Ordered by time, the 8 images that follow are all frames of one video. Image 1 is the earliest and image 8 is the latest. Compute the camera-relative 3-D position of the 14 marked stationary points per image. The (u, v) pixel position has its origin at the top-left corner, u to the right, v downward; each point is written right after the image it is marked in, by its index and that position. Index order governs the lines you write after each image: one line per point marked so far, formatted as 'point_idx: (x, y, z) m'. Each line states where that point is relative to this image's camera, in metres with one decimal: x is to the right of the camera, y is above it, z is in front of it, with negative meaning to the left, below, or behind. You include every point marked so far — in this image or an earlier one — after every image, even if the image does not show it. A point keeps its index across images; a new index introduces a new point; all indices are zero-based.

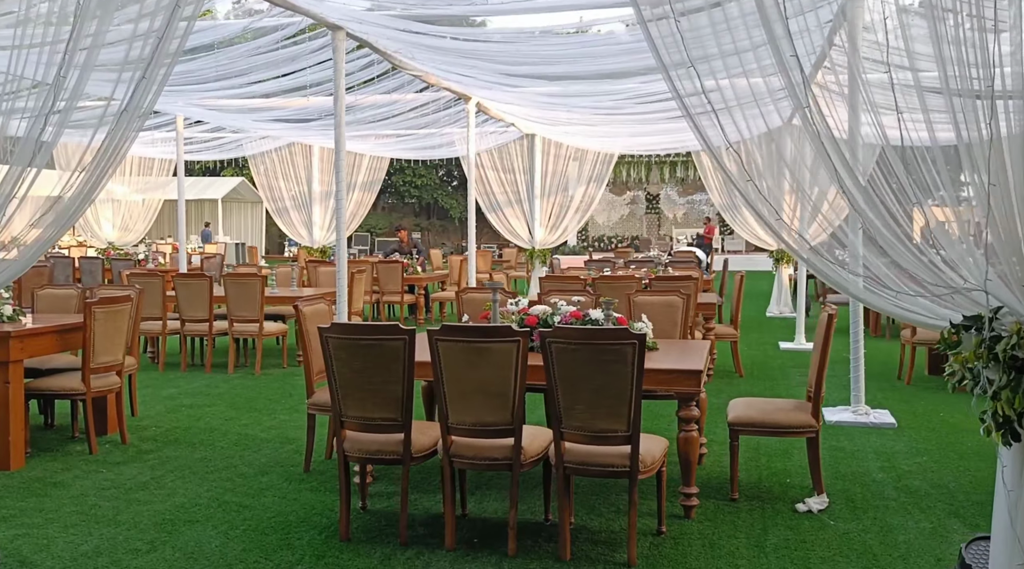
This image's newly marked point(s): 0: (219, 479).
0: (-1.3, -0.9, +4.1) m
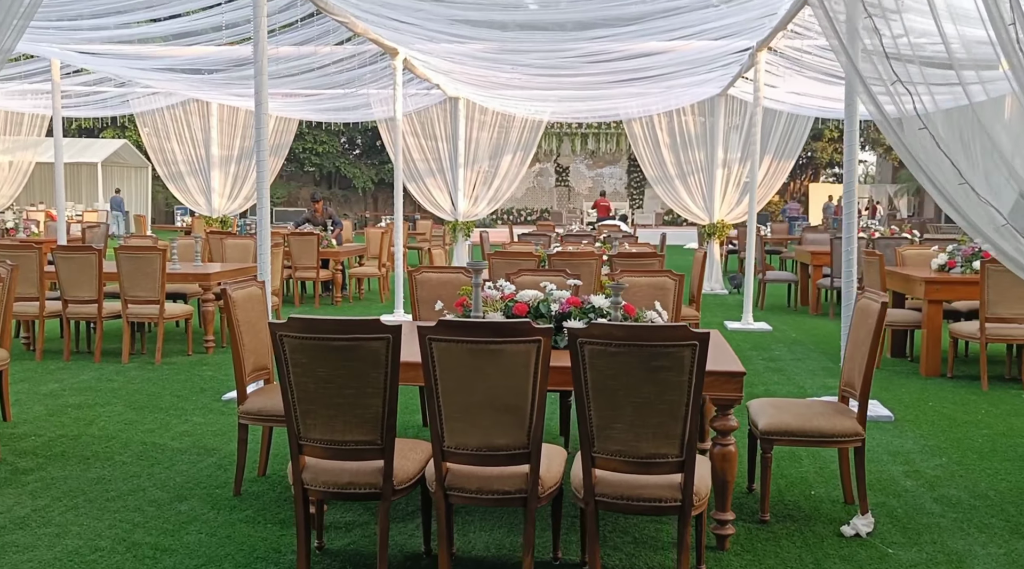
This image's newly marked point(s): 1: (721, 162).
0: (-1.4, -0.8, +3.2) m
1: (+2.8, +1.6, +12.0) m
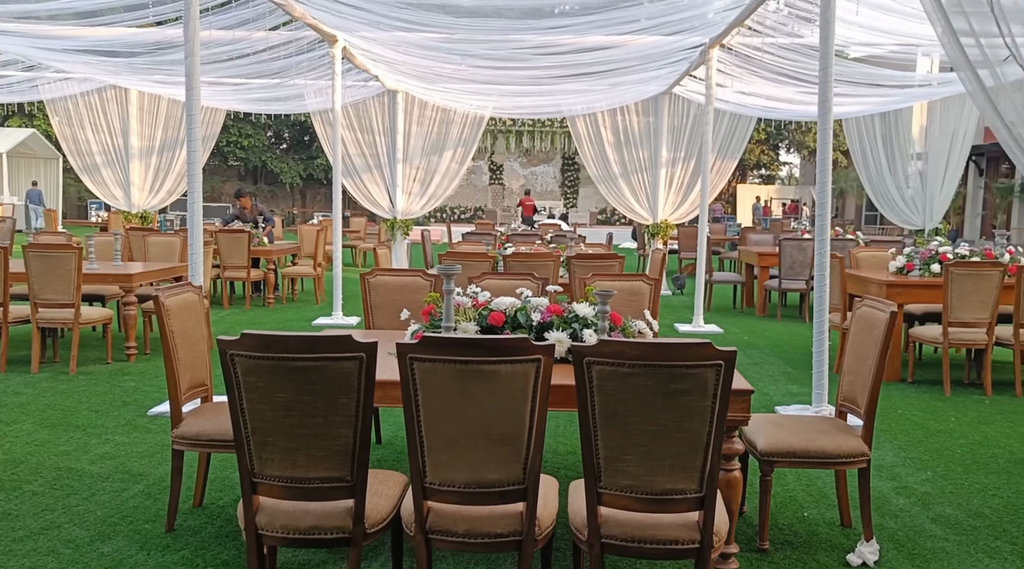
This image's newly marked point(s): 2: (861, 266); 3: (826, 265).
0: (-1.4, -0.8, +2.8) m
1: (+2.0, +1.6, +11.9) m
2: (+2.6, +0.1, +6.9) m
3: (+1.6, +0.1, +4.7) m
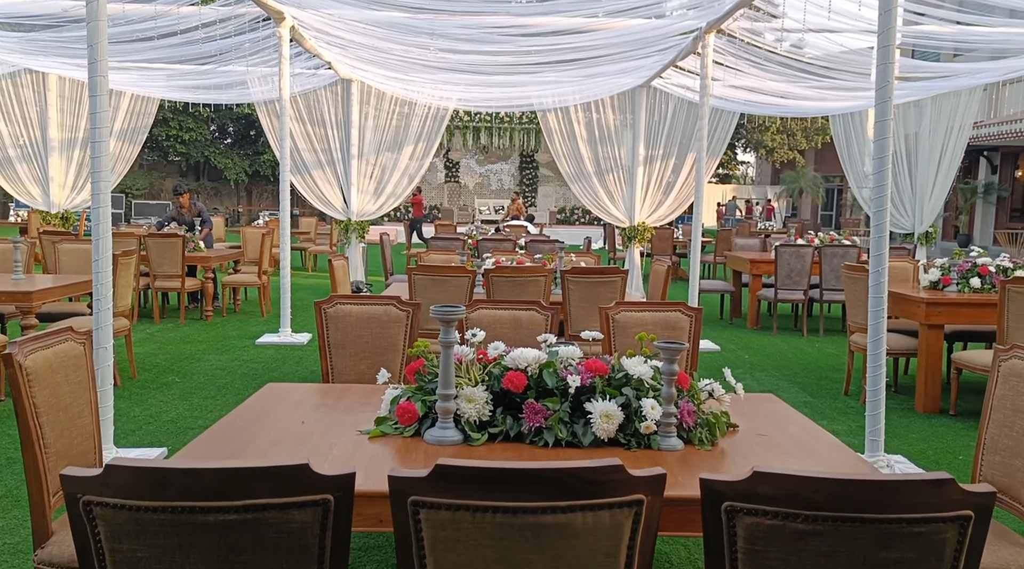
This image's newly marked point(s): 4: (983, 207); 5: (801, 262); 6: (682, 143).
0: (-1.4, -0.9, +1.8) m
1: (+1.6, +1.5, +11.0) m
2: (+2.5, 0.0, +6.1) m
3: (+1.6, 0.0, +3.9) m
4: (+10.0, +1.6, +19.5) m
5: (+2.5, +0.2, +7.9) m
6: (+2.0, +1.7, +11.1) m
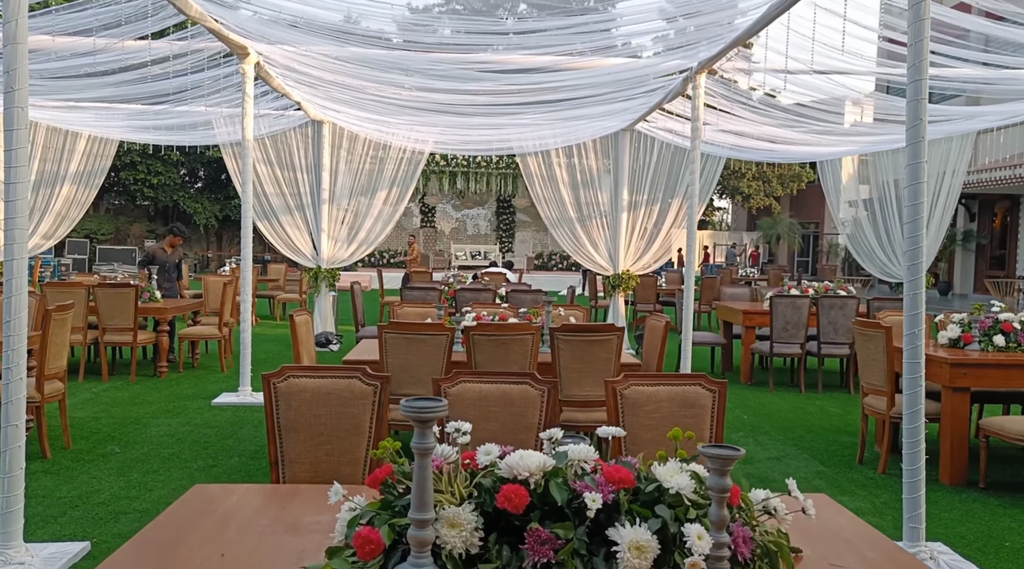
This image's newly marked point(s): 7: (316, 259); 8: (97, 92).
0: (-1.4, -1.0, +1.2) m
1: (+1.3, +0.9, +10.6) m
2: (+2.4, -0.3, +5.7) m
3: (+1.5, -0.2, +3.4) m
4: (+9.5, +0.6, +19.3) m
5: (+2.3, -0.2, +7.5) m
6: (+1.8, +1.1, +10.7) m
7: (-2.3, +0.3, +10.6) m
8: (-3.3, +1.5, +7.3) m
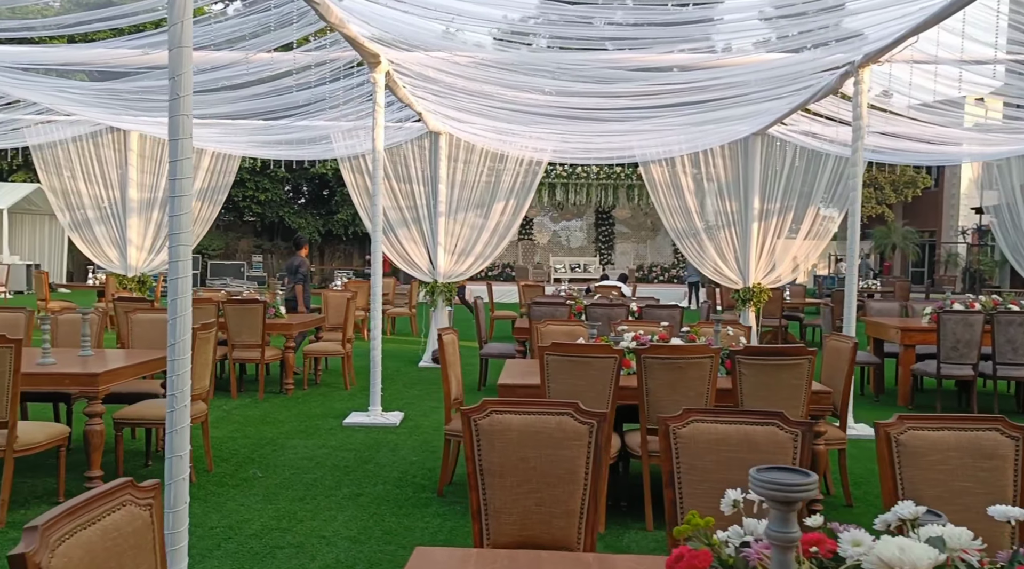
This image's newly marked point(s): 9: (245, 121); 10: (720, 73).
0: (-0.9, -1.1, +0.9) m
1: (+2.7, +0.8, +10.1) m
2: (+3.2, -0.4, +5.0) m
3: (+2.2, -0.3, +2.8) m
4: (+11.7, +0.4, +17.9) m
5: (+3.4, -0.3, +6.8) m
6: (+3.2, +0.9, +10.1) m
7: (-0.9, +0.1, +10.3) m
8: (-2.2, +1.4, +7.2) m
9: (-2.4, +1.4, +8.5) m
10: (+1.3, +1.4, +5.9) m
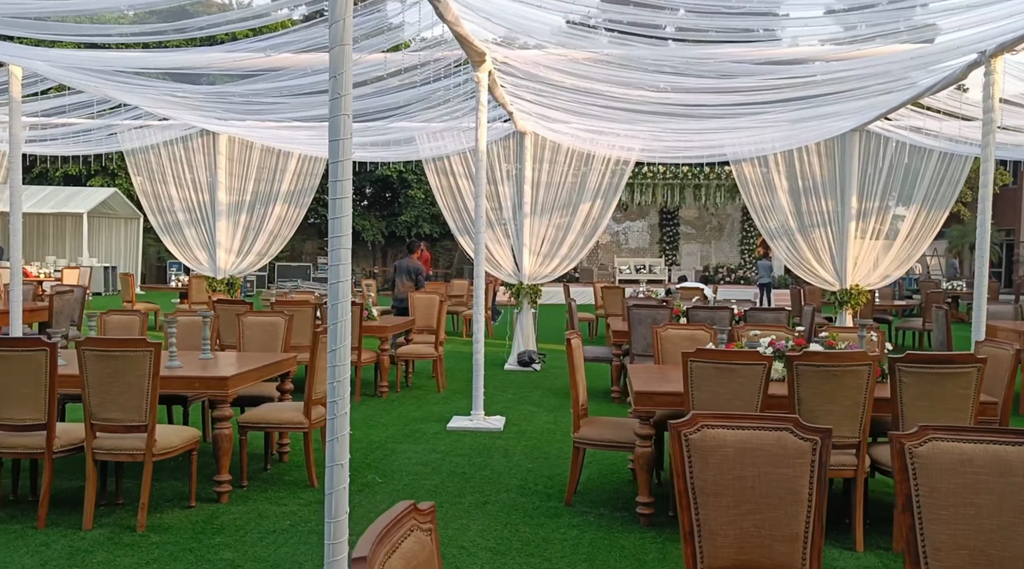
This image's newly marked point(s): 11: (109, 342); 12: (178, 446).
0: (-0.5, -1.1, +0.8) m
1: (+3.6, +0.7, +9.7) m
2: (+3.9, -0.4, +4.7) m
3: (+2.7, -0.3, +2.5) m
4: (+13.1, +0.4, +17.1) m
5: (+4.1, -0.4, +6.5) m
6: (+4.1, +0.9, +9.8) m
7: (+0.1, +0.1, +10.2) m
8: (-1.4, +1.4, +7.1) m
9: (-1.5, +1.4, +8.5) m
10: (+2.0, +1.4, +5.6) m
11: (-1.6, -0.2, +3.6) m
12: (-1.4, -0.7, +4.0) m
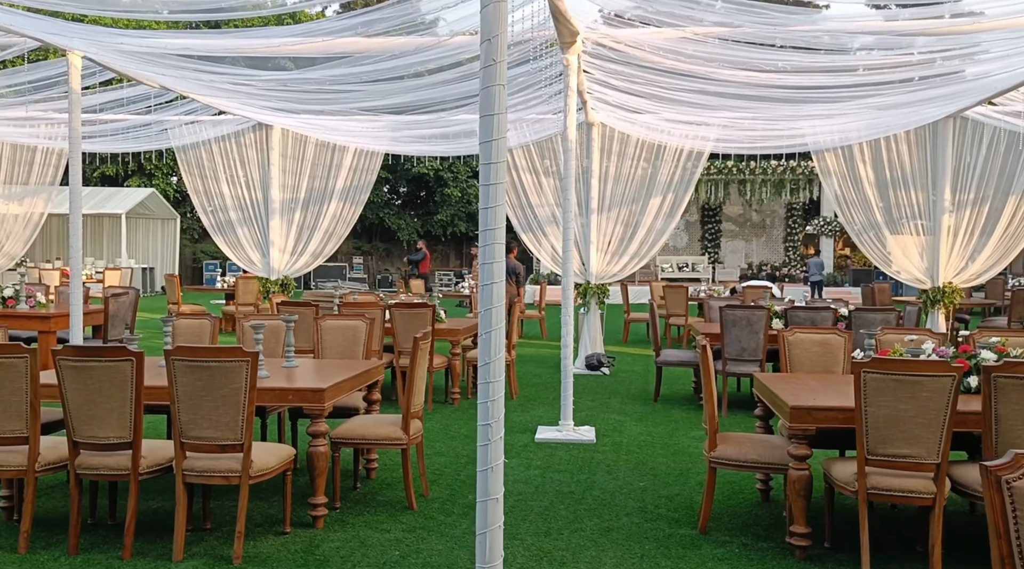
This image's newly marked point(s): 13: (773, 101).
0: (0.0, -1.1, +0.3) m
1: (+4.3, +0.8, +9.1) m
2: (+4.5, -0.4, +4.1) m
3: (+3.2, -0.3, +2.0) m
4: (+14.0, +0.4, +16.2) m
5: (+4.8, -0.3, +5.8) m
6: (+4.8, +0.9, +9.1) m
7: (+0.8, +0.1, +9.7) m
8: (-0.8, +1.4, +6.7) m
9: (-0.9, +1.4, +8.0) m
10: (+2.6, +1.4, +5.1) m
11: (-1.1, -0.2, +3.2) m
12: (-0.9, -0.7, +3.5) m
13: (+2.0, +1.3, +6.9) m
